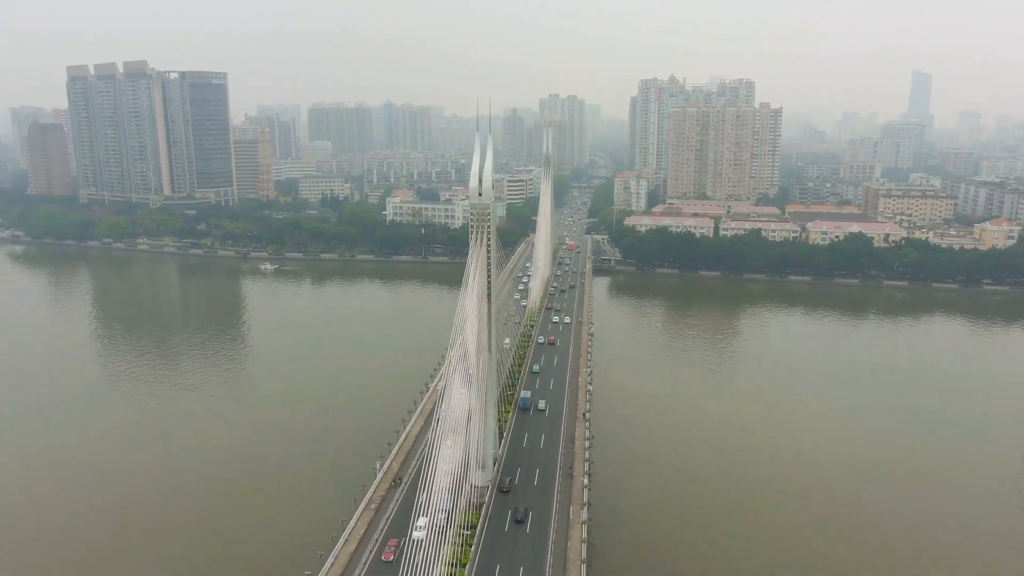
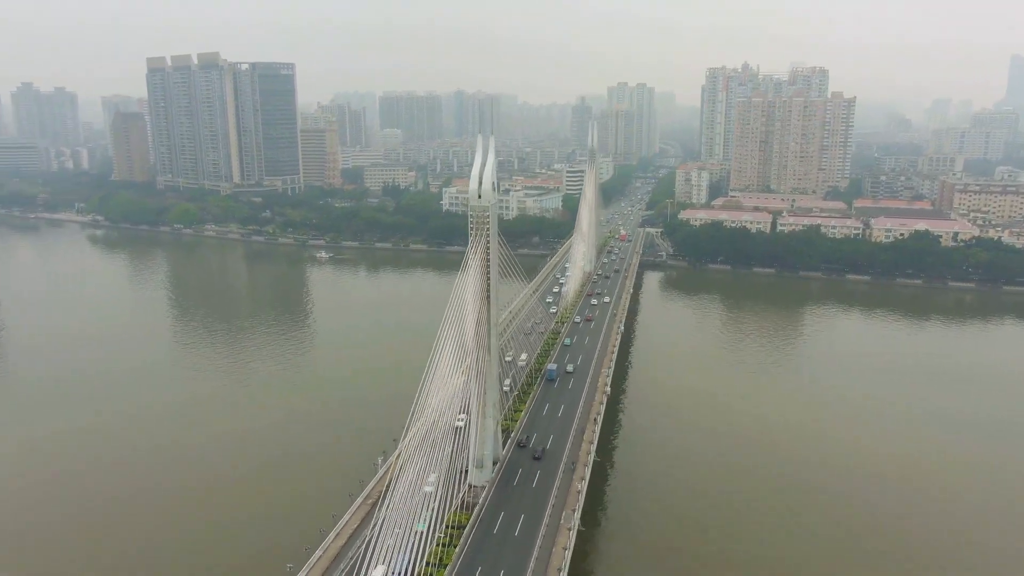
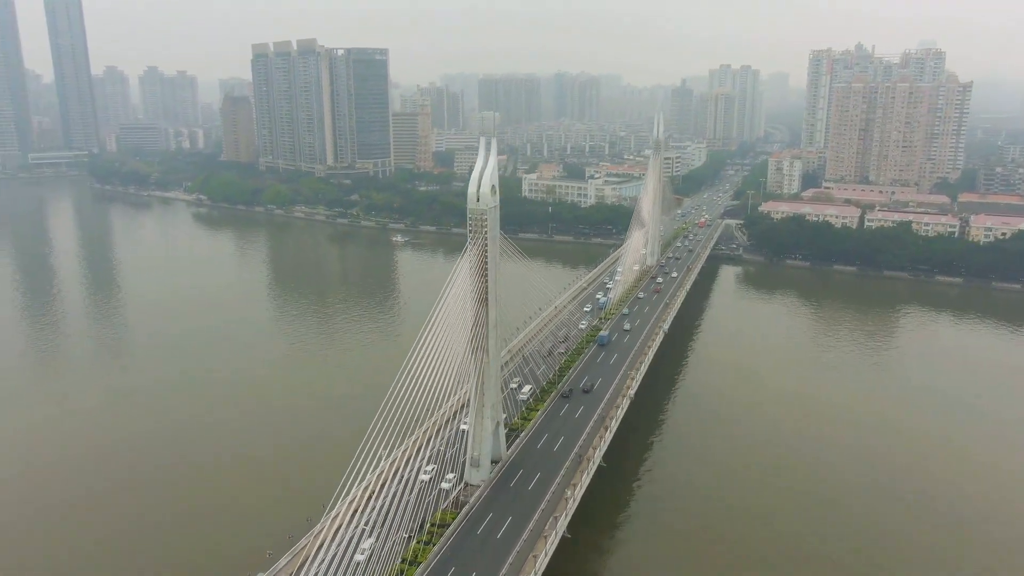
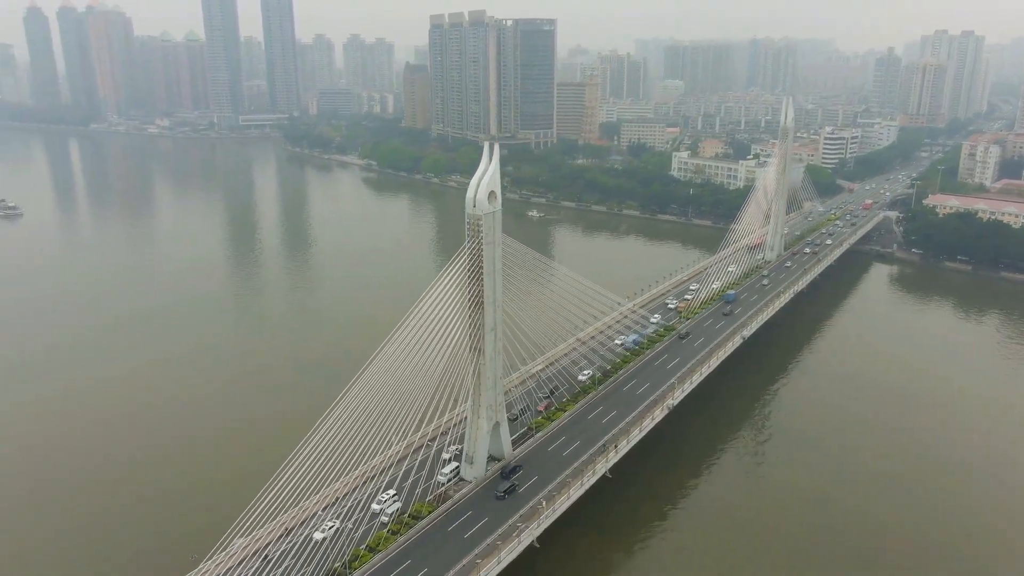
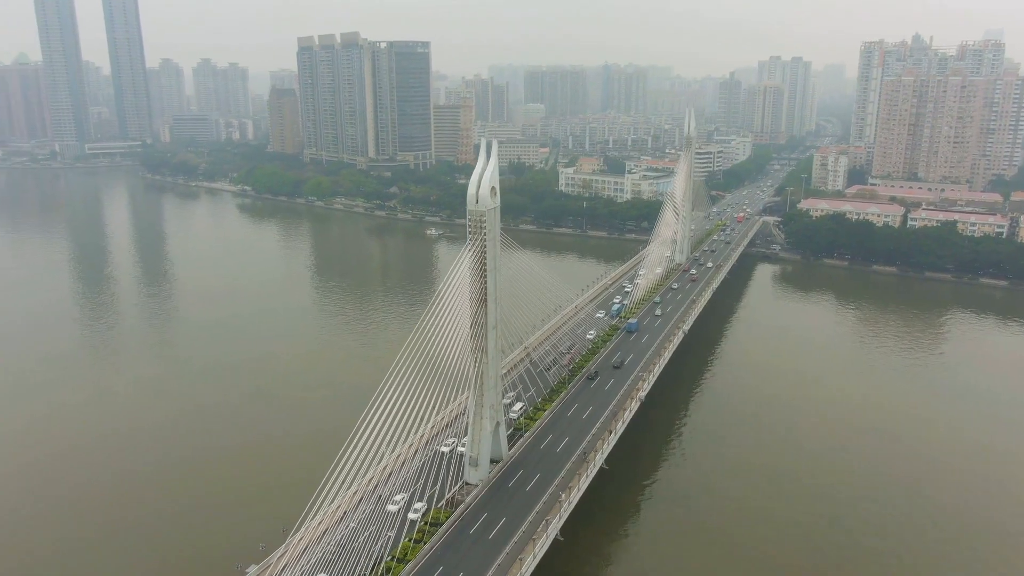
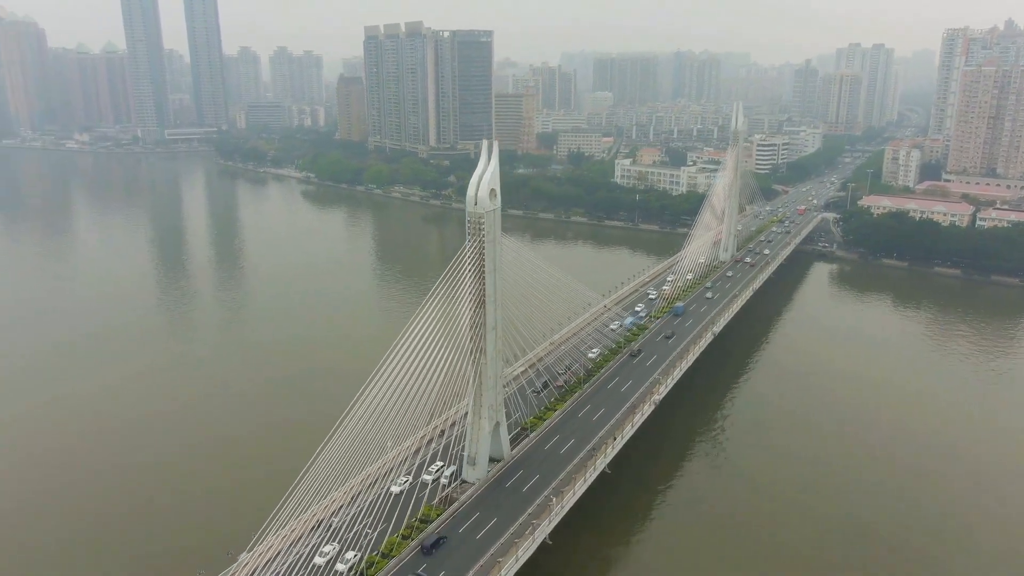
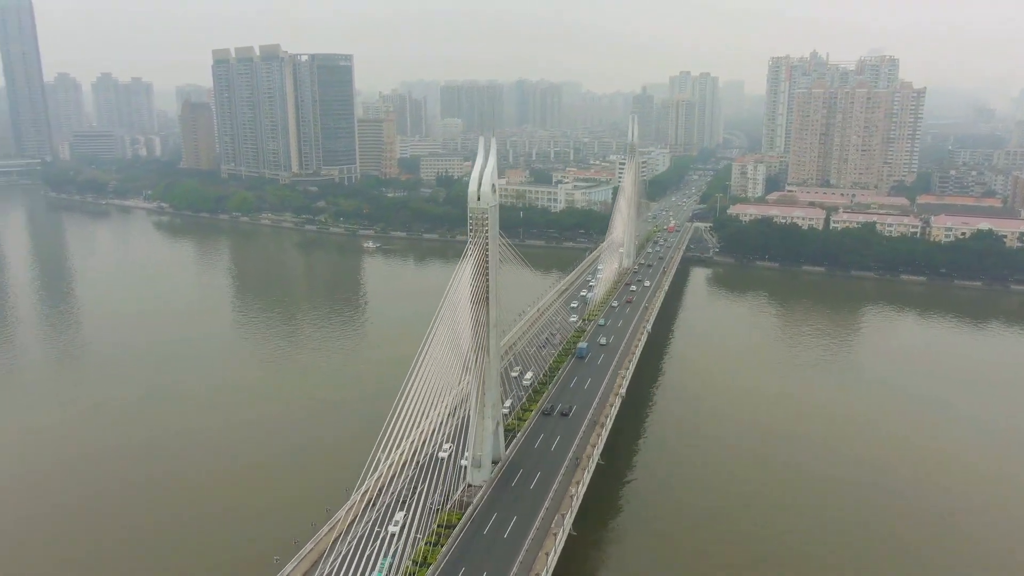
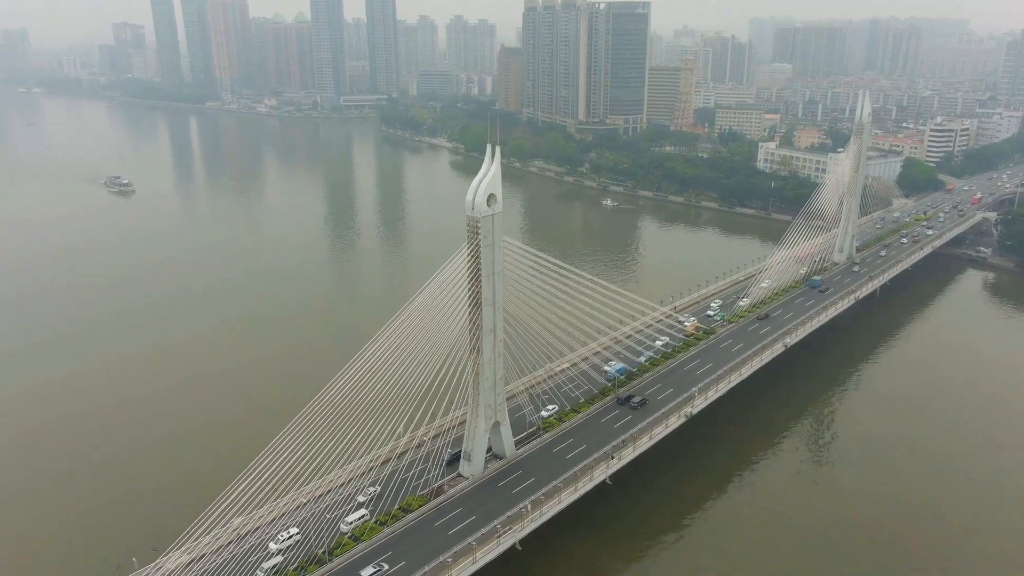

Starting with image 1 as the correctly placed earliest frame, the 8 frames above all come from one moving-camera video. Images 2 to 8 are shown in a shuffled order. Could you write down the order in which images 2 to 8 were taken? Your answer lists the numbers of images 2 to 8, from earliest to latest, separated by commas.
2, 7, 3, 5, 6, 4, 8
